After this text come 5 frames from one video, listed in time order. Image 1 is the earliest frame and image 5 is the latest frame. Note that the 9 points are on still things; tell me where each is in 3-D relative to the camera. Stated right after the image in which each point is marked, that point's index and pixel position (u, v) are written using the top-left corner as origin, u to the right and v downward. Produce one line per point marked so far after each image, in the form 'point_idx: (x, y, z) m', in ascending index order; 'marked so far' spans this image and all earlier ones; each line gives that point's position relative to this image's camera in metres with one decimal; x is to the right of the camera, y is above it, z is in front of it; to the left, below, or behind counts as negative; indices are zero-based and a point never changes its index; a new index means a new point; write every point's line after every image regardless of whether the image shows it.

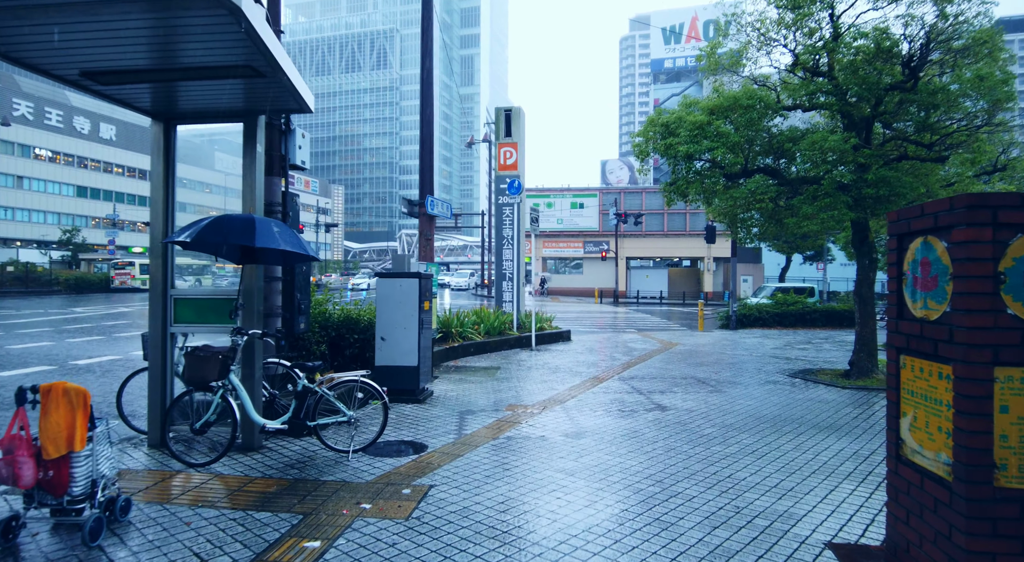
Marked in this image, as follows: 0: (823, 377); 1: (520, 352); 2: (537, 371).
0: (+5.4, -1.7, +10.8) m
1: (+0.2, -1.6, +14.5) m
2: (+0.5, -1.7, +11.7) m
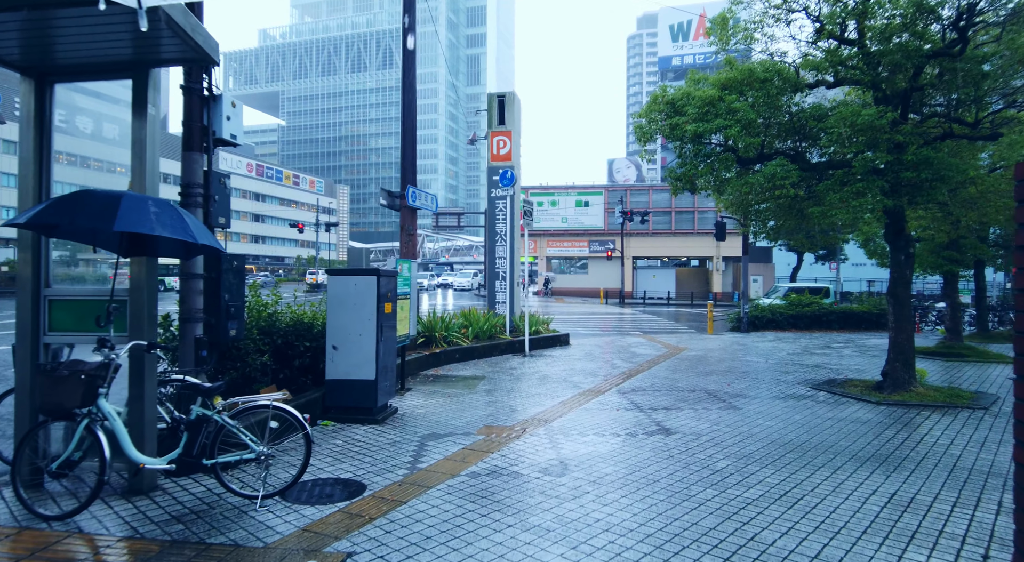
0: (+5.1, -1.6, +9.4) m
1: (0.0, -1.6, +13.2) m
2: (+0.2, -1.7, +10.4) m
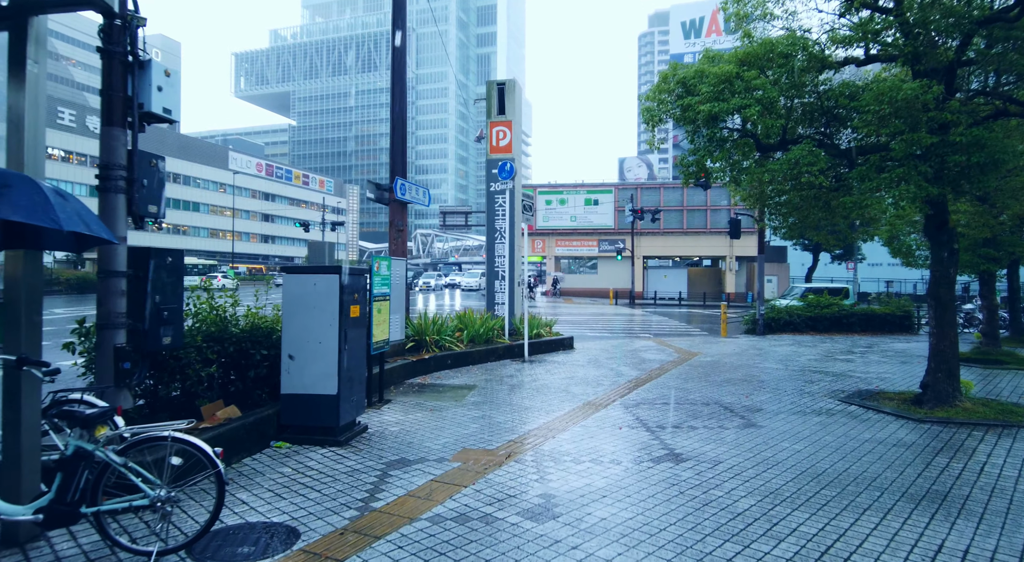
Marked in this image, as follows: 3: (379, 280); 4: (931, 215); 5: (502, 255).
0: (+5.0, -1.6, +8.3) m
1: (-0.1, -1.6, +12.2) m
2: (+0.2, -1.7, +9.4) m
3: (-1.7, 0.0, +8.0) m
4: (+5.5, +0.9, +8.2) m
5: (-0.2, +0.6, +14.8) m
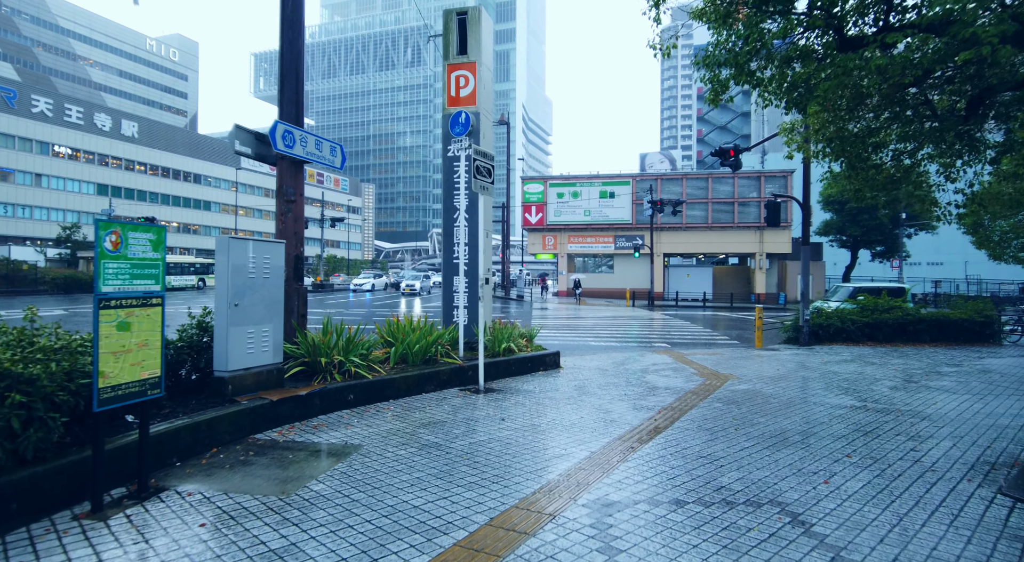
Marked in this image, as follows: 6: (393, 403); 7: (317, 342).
0: (+4.1, -1.6, +4.3) m
1: (-0.8, -1.5, +8.4) m
2: (-0.7, -1.6, +5.5) m
3: (-2.6, +0.1, +4.2) m
4: (+4.6, +0.9, +4.2) m
5: (-0.9, +0.7, +11.0) m
6: (-1.5, -1.5, +8.0) m
7: (-2.4, -0.8, +7.7) m
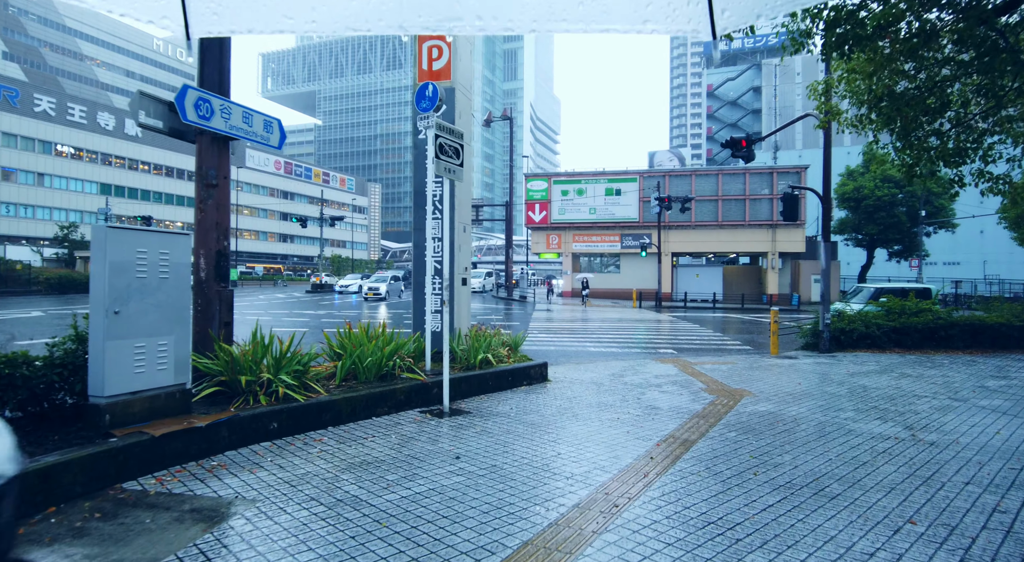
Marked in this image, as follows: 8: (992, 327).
0: (+3.7, -1.6, +2.8) m
1: (-1.2, -1.6, +6.9) m
2: (-1.1, -1.6, +4.1) m
3: (-3.0, +0.1, +2.8) m
4: (+4.2, +0.9, +2.7) m
5: (-1.2, +0.7, +9.5) m
6: (-1.9, -1.6, +6.6) m
7: (-2.8, -0.8, +6.3) m
8: (+11.9, -1.2, +15.4) m
